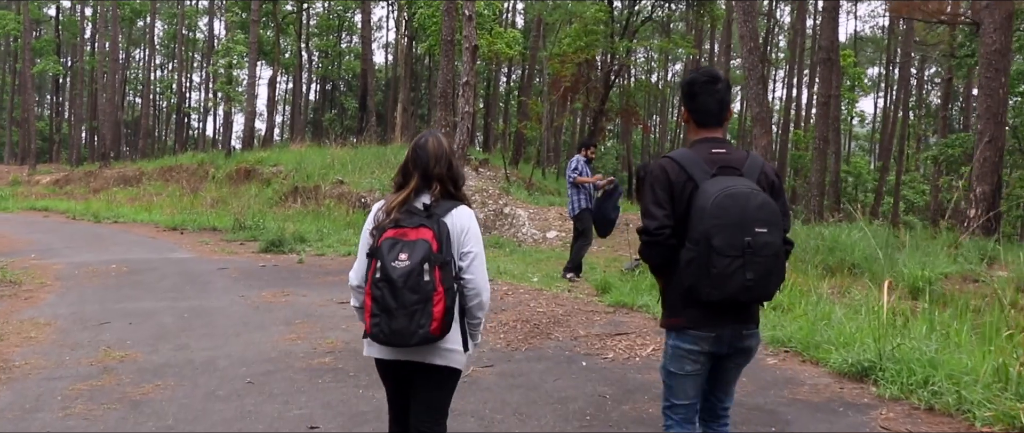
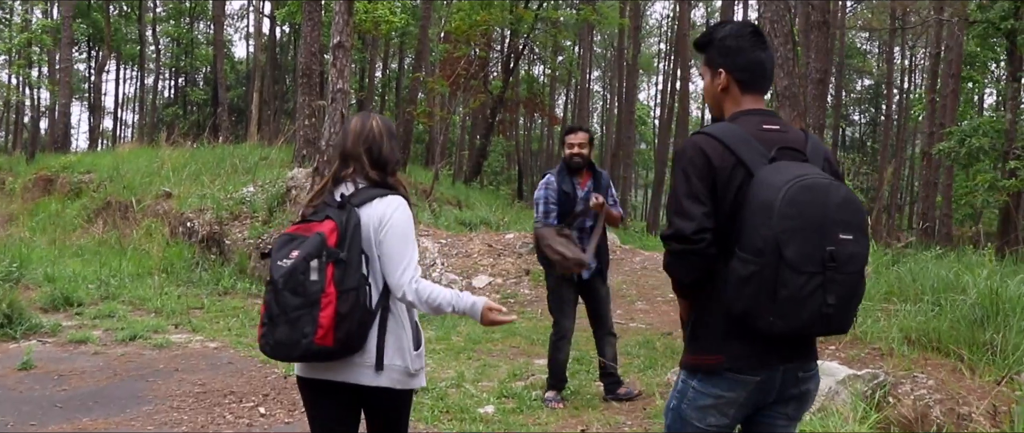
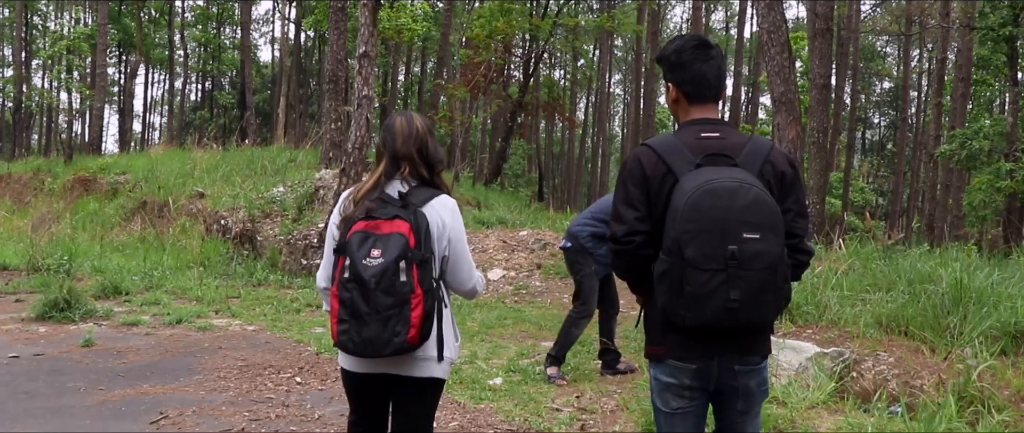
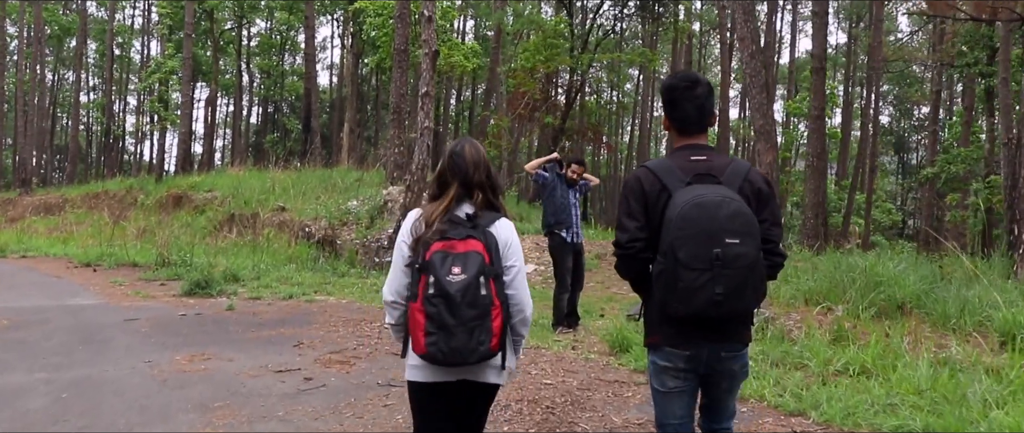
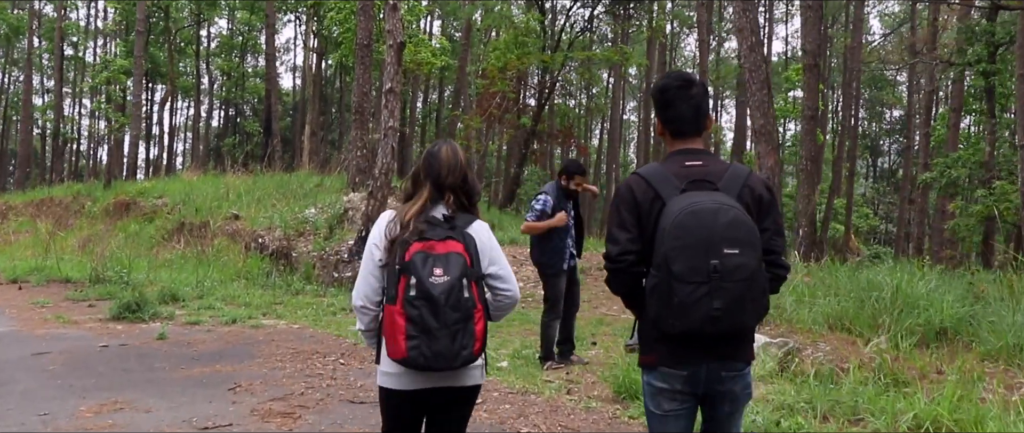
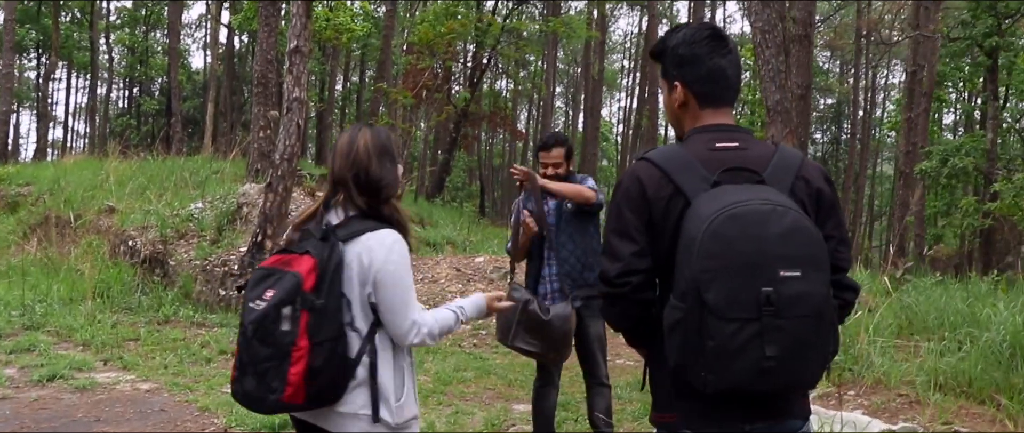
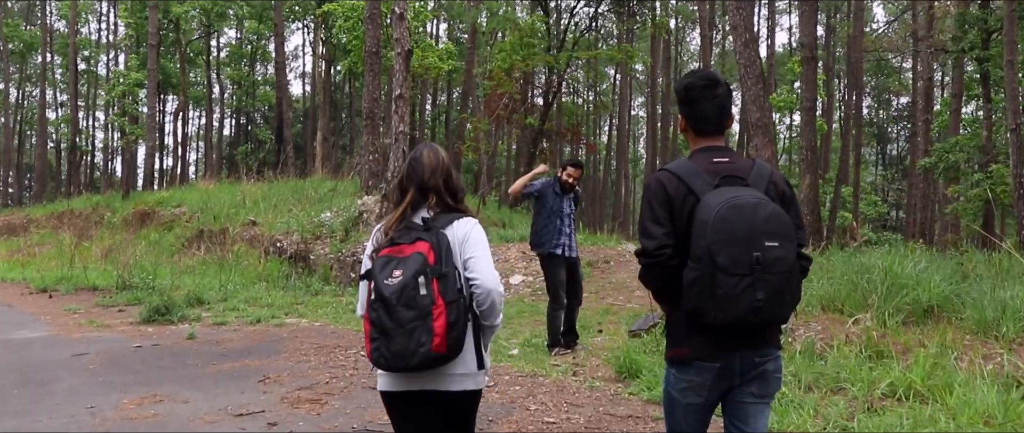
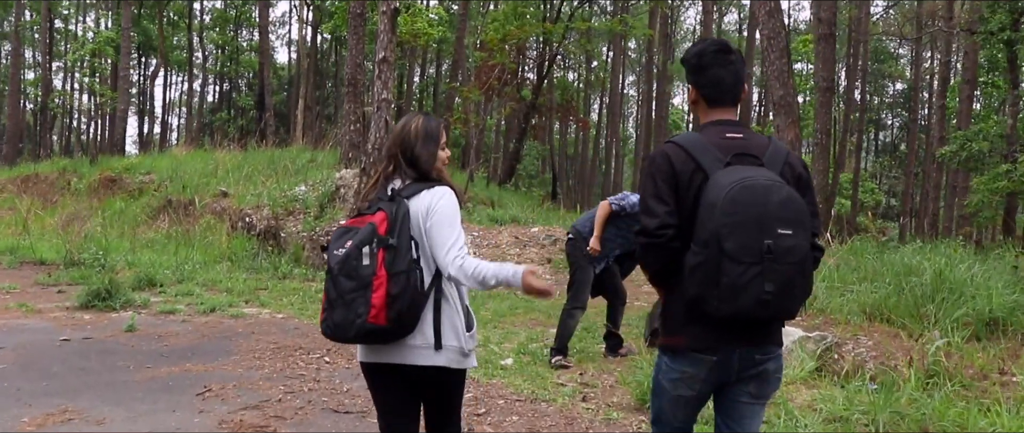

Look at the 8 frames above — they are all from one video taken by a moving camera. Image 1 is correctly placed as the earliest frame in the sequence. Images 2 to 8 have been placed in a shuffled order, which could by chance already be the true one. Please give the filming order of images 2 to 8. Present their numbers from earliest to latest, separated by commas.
4, 7, 5, 8, 3, 2, 6
